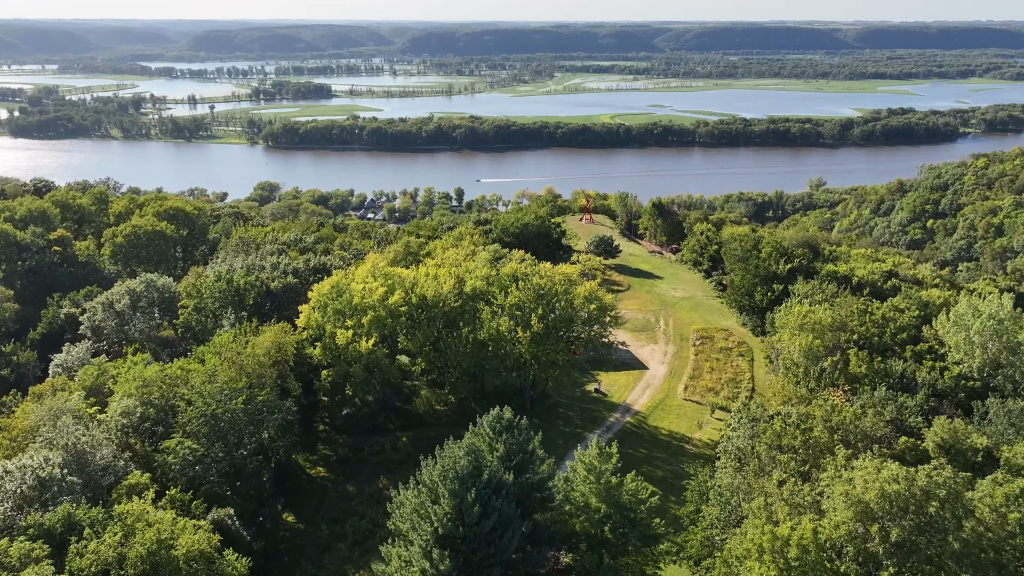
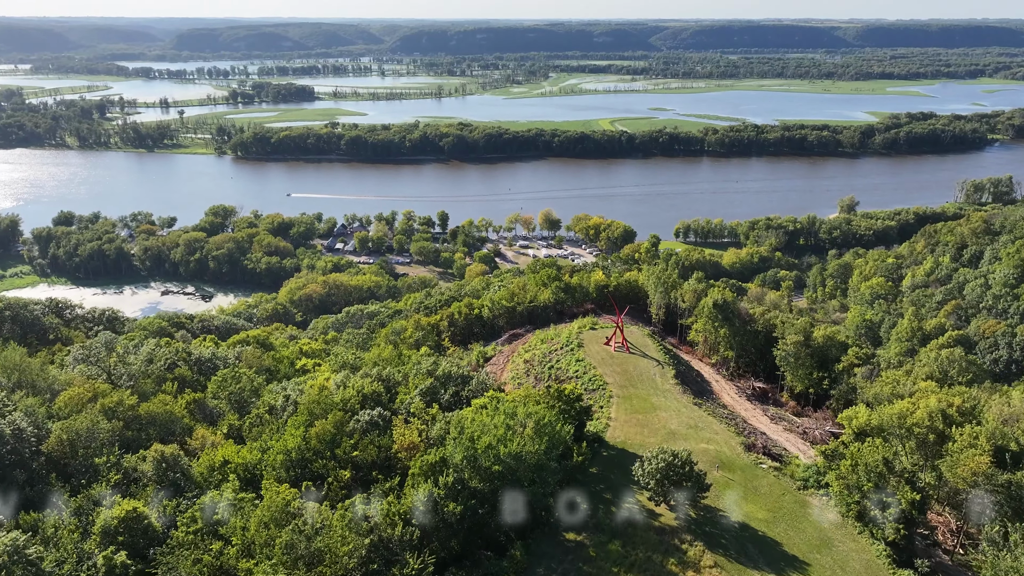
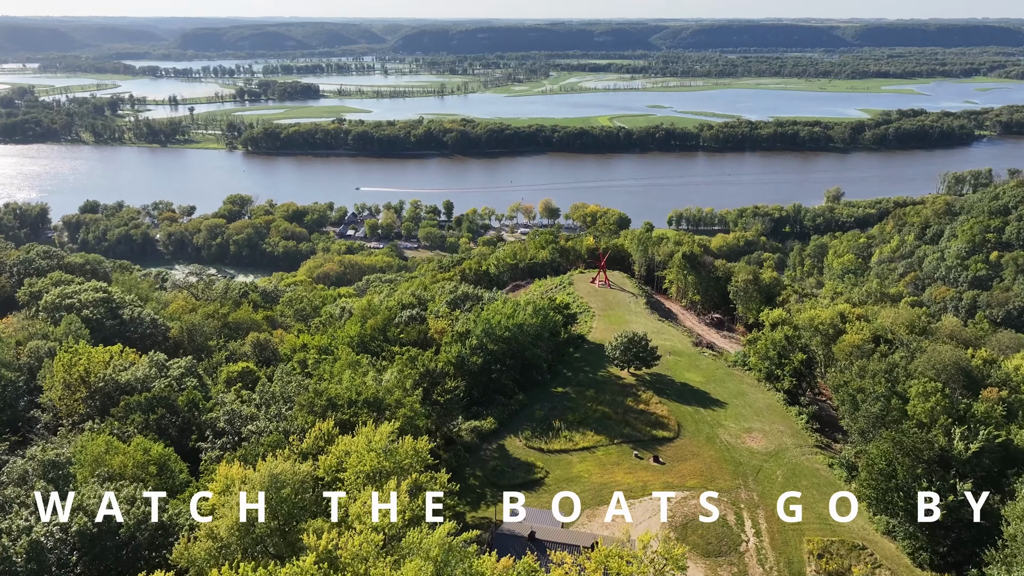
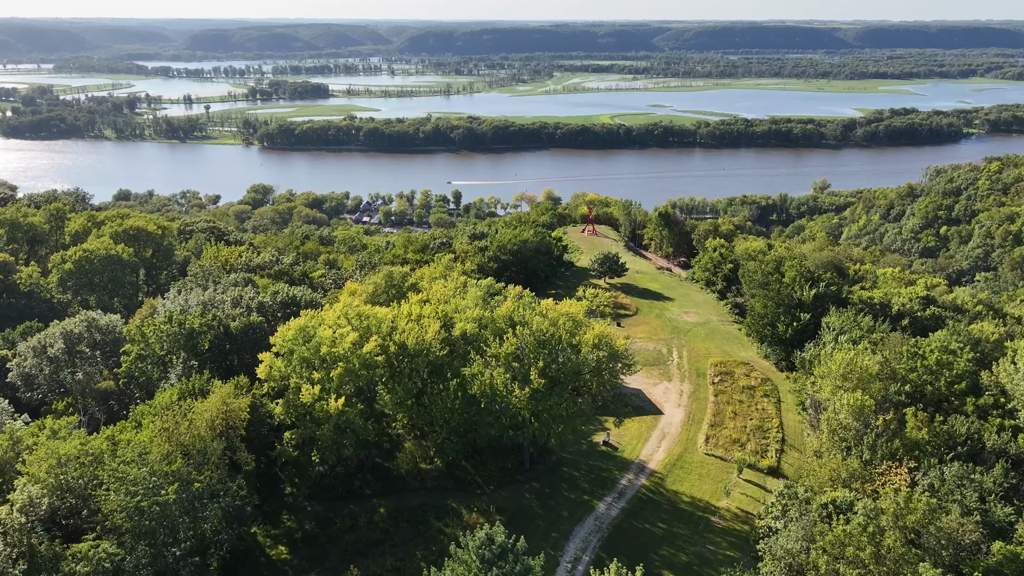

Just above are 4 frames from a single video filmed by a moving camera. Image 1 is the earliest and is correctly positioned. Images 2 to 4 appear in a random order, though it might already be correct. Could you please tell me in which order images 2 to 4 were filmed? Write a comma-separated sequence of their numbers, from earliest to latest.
4, 3, 2
